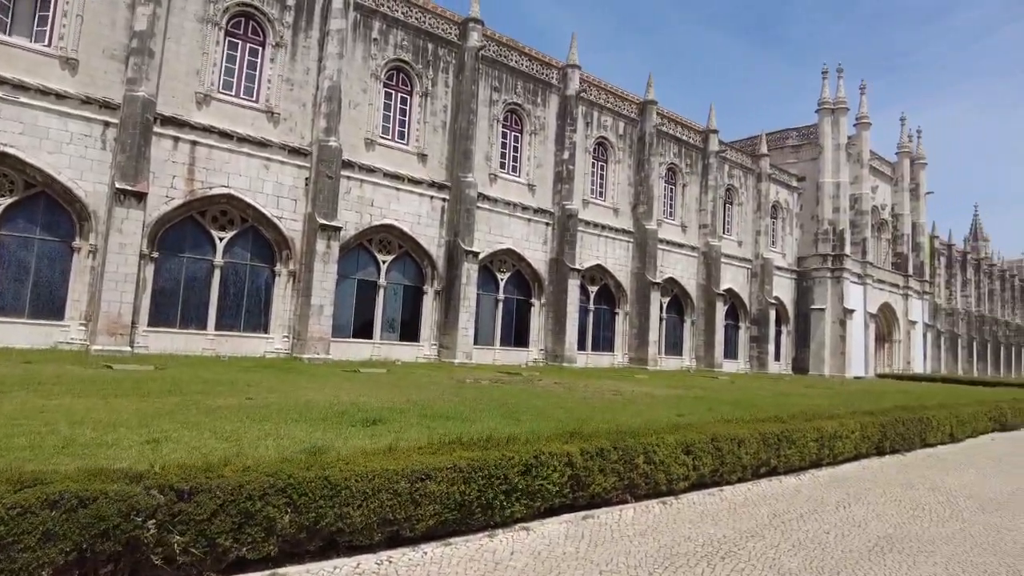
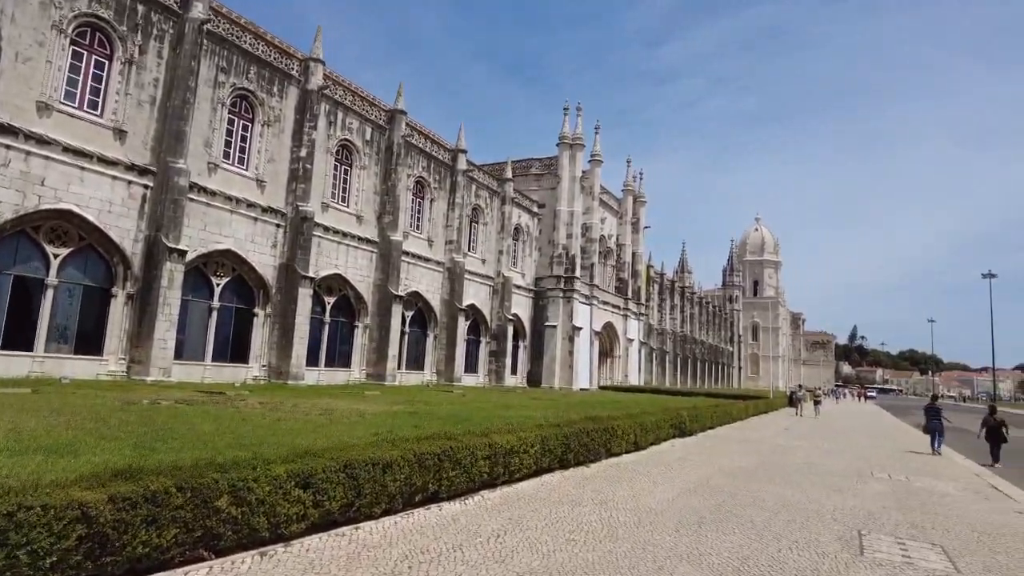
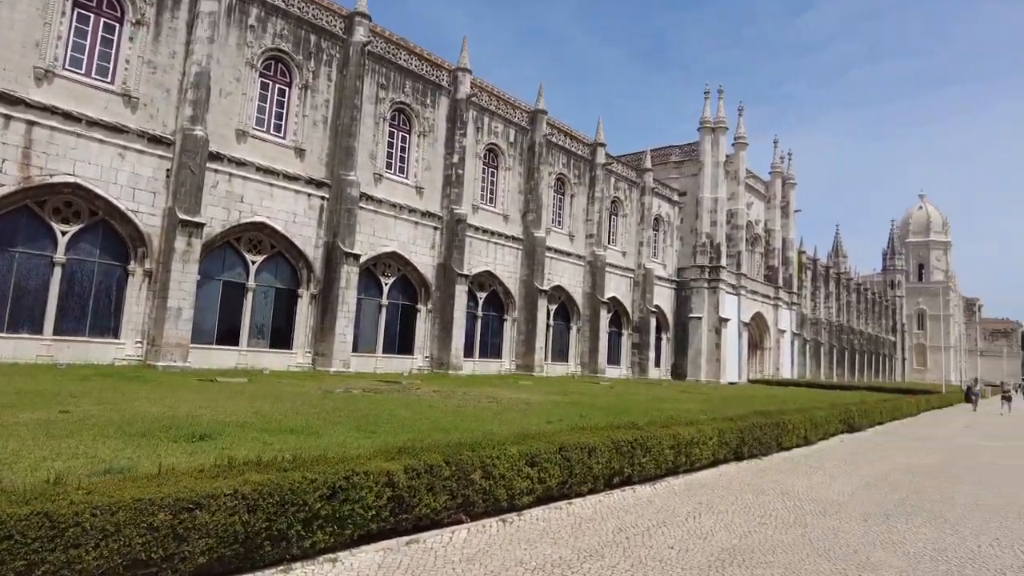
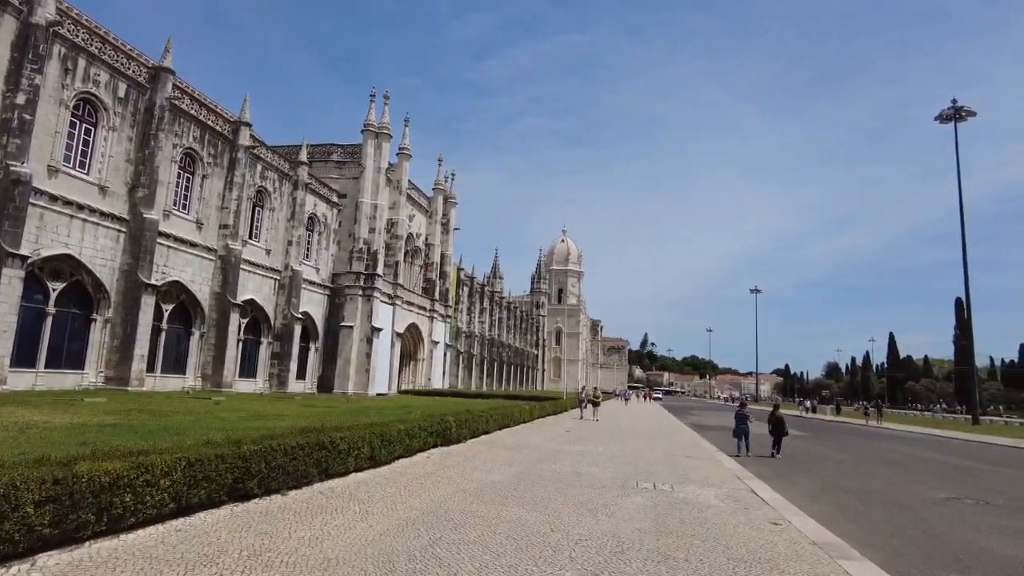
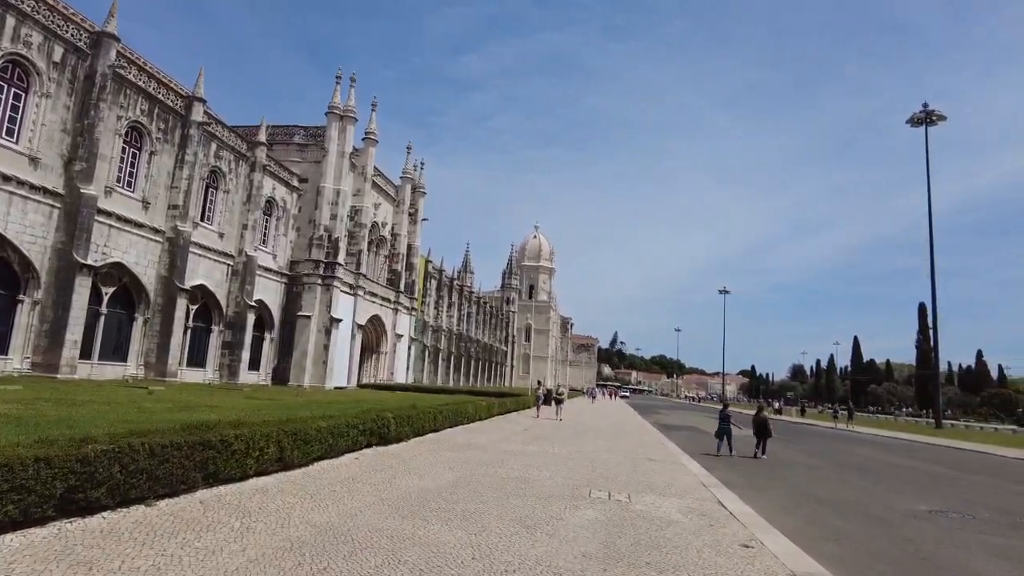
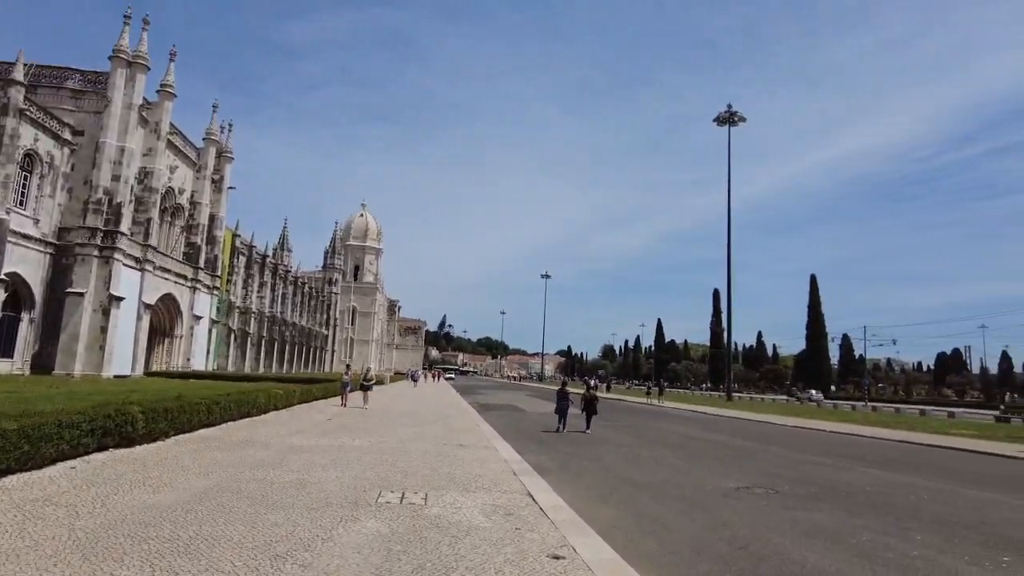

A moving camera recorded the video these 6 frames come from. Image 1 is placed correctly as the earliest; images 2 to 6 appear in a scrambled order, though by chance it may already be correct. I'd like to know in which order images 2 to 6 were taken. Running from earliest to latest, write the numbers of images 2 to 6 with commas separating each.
3, 2, 4, 5, 6
